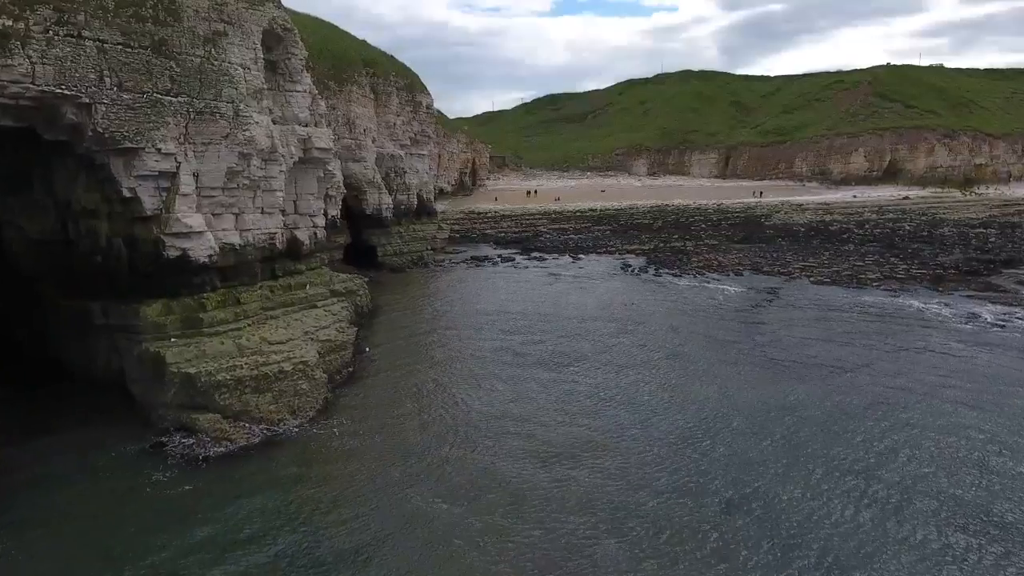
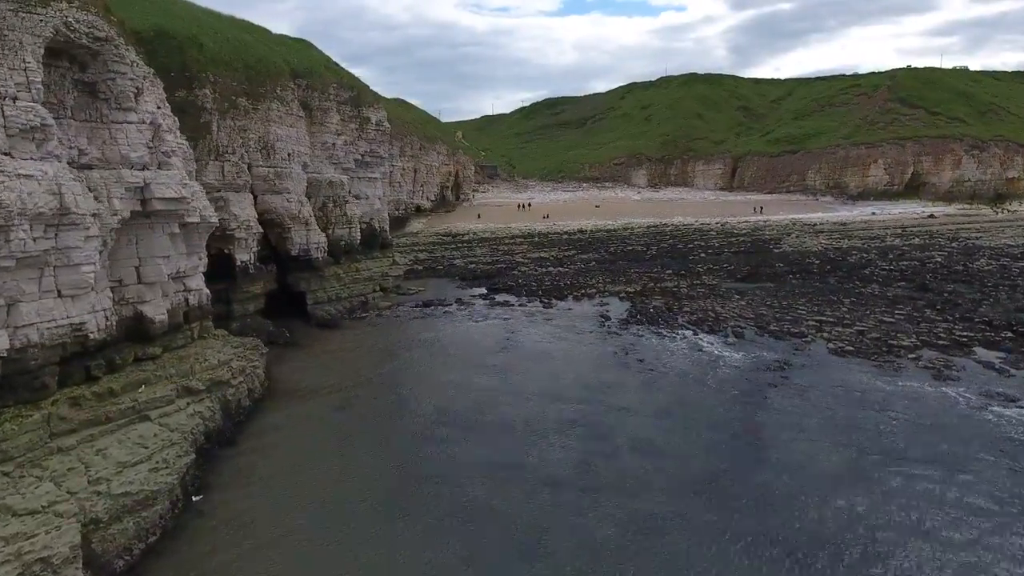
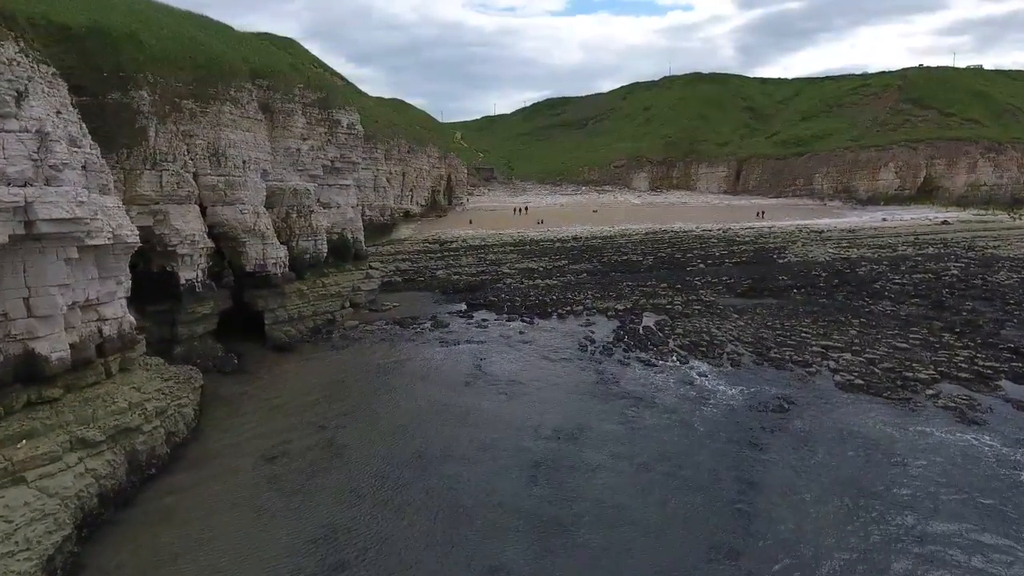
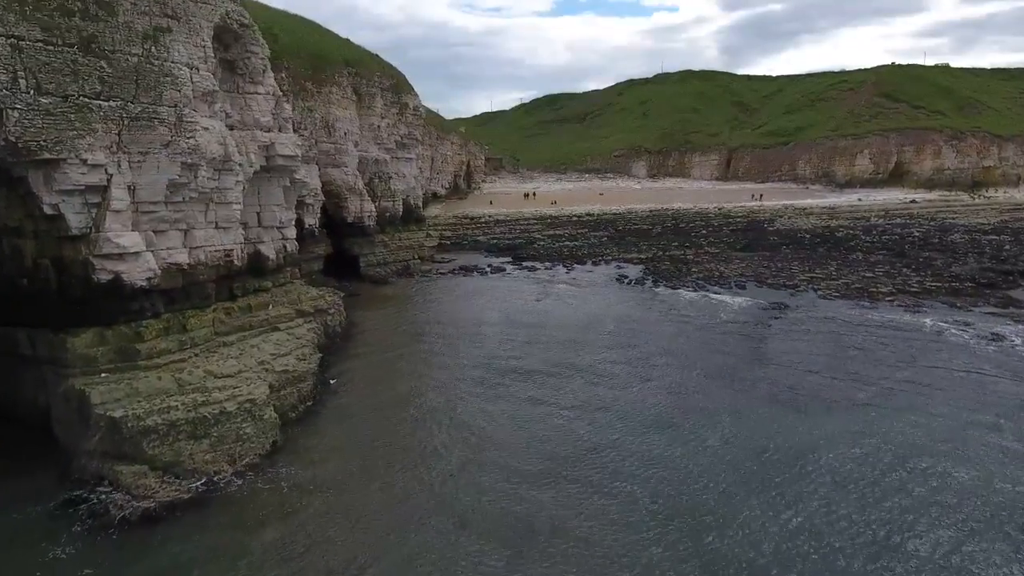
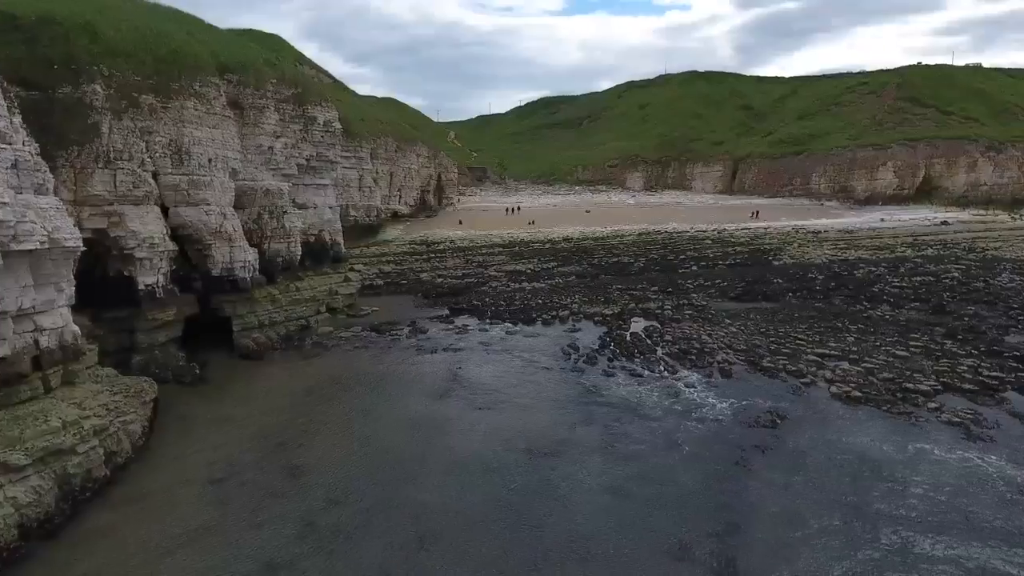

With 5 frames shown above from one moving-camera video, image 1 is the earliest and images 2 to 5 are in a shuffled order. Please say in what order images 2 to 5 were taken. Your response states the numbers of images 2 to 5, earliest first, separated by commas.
4, 2, 3, 5
